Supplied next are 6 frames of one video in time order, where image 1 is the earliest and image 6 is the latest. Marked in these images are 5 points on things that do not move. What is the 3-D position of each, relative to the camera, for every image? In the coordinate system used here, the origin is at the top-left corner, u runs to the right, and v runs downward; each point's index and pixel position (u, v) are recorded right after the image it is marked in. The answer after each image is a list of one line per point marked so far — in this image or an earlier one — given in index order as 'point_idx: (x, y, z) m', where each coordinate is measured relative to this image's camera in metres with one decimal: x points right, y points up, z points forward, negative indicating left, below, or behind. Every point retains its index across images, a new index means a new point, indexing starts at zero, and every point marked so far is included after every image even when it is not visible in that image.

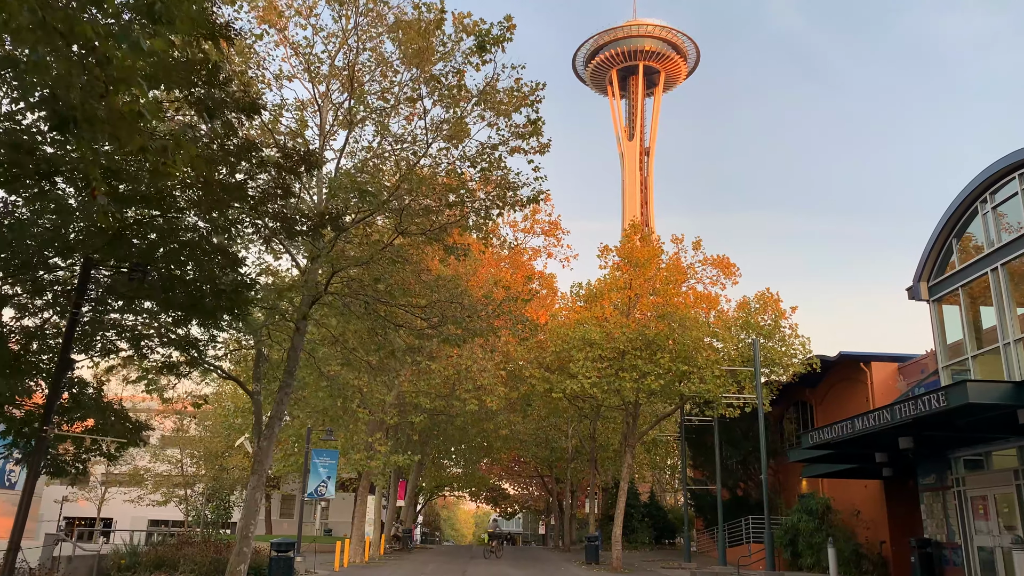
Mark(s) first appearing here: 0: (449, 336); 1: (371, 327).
0: (-1.3, -0.9, +15.7) m
1: (-2.9, -0.7, +15.7) m
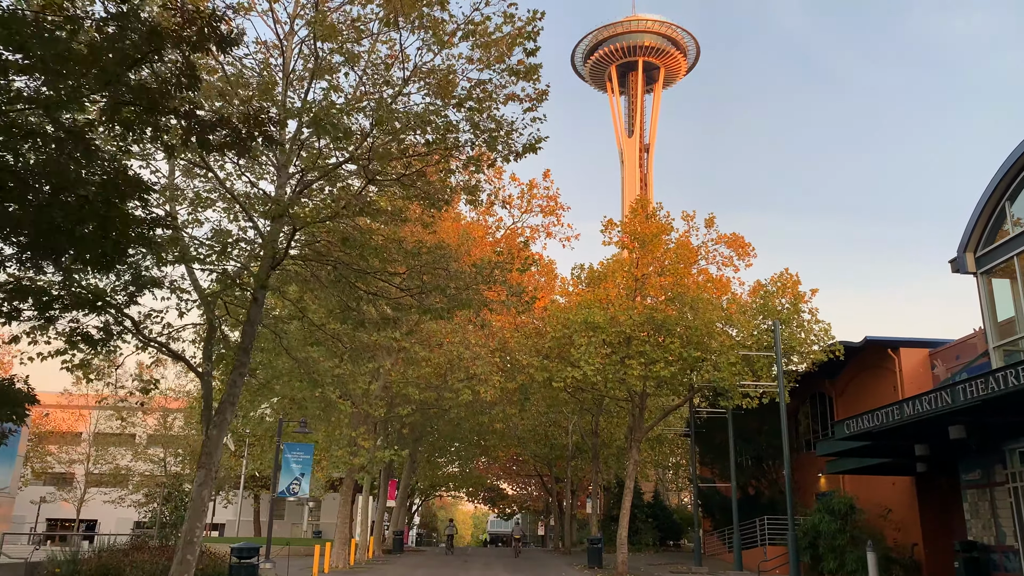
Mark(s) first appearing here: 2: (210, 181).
0: (-1.4, -0.3, +13.6) m
1: (-3.0, -0.1, +13.5) m
2: (-5.1, +1.8, +13.4) m
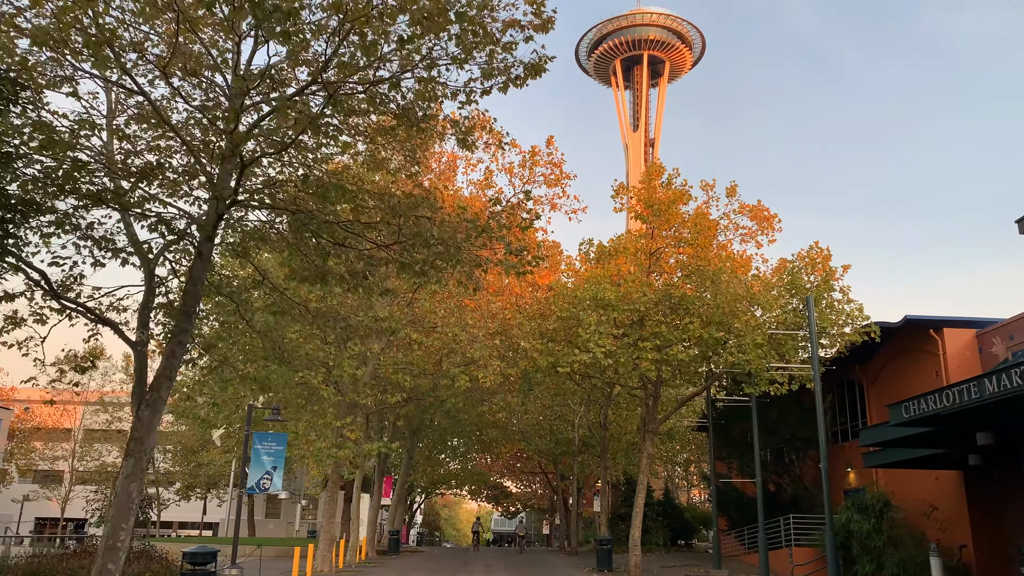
0: (-1.4, +0.4, +11.3) m
1: (-3.0, +0.6, +11.3) m
2: (-5.2, +2.5, +11.2) m
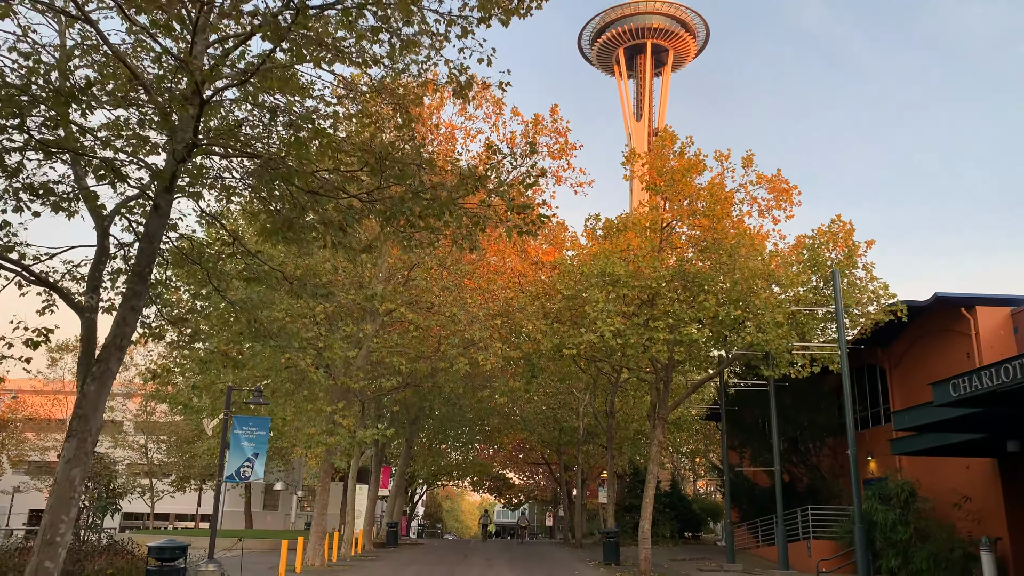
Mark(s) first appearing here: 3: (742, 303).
0: (-1.4, +0.9, +9.9) m
1: (-3.0, +1.1, +9.9) m
2: (-5.1, +3.0, +9.8) m
3: (+5.8, -0.4, +19.8) m
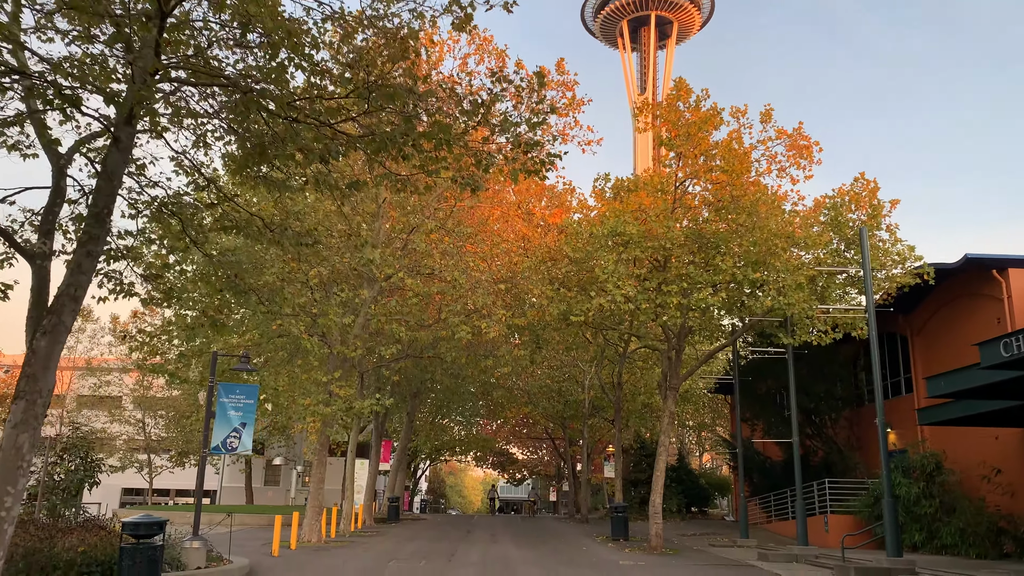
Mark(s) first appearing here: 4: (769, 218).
0: (-1.3, +1.5, +8.8) m
1: (-2.9, +1.7, +8.8) m
2: (-5.1, +3.6, +8.6) m
3: (+6.0, +0.5, +18.7) m
4: (+6.0, +1.7, +18.2) m
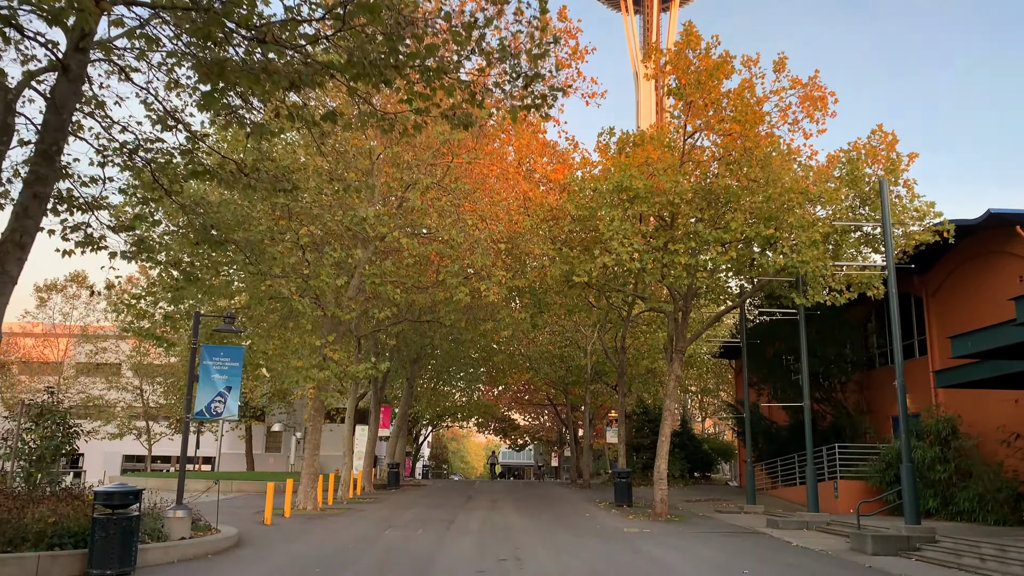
0: (-1.4, +2.0, +7.9) m
1: (-2.9, +2.2, +7.9) m
2: (-5.1, +4.1, +7.7) m
3: (+6.0, +1.5, +17.8) m
4: (+6.0, +2.6, +17.3) m
